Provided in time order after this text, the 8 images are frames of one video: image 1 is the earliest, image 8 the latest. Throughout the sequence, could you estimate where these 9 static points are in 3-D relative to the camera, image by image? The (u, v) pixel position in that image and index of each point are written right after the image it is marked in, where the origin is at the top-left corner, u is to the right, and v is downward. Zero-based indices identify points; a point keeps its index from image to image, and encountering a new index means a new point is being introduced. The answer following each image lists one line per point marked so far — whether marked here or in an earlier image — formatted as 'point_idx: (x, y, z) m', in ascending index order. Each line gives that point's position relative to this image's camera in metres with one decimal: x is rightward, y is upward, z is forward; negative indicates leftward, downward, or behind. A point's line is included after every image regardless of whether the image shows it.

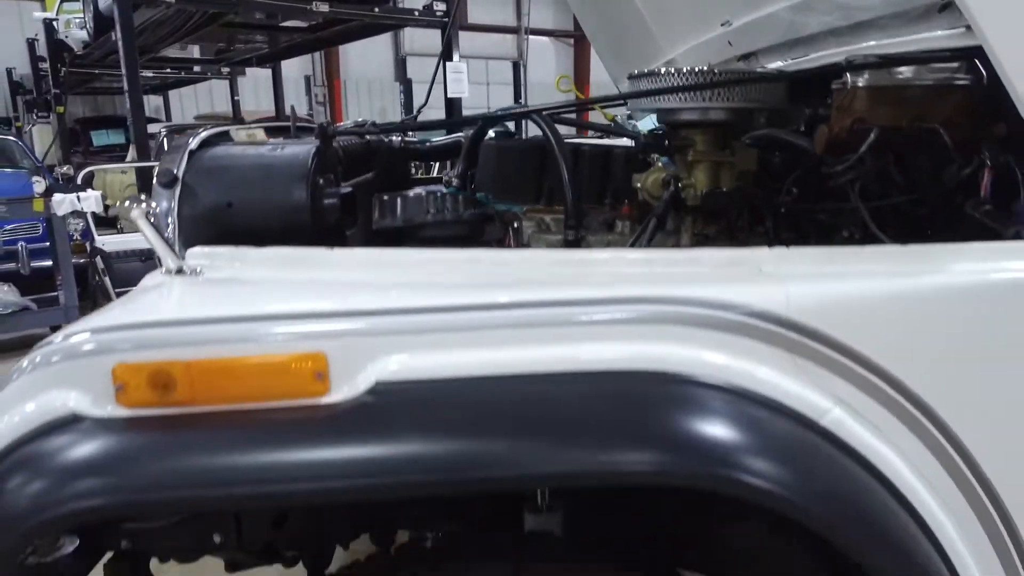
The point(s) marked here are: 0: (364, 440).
0: (-0.1, -0.1, +0.7) m
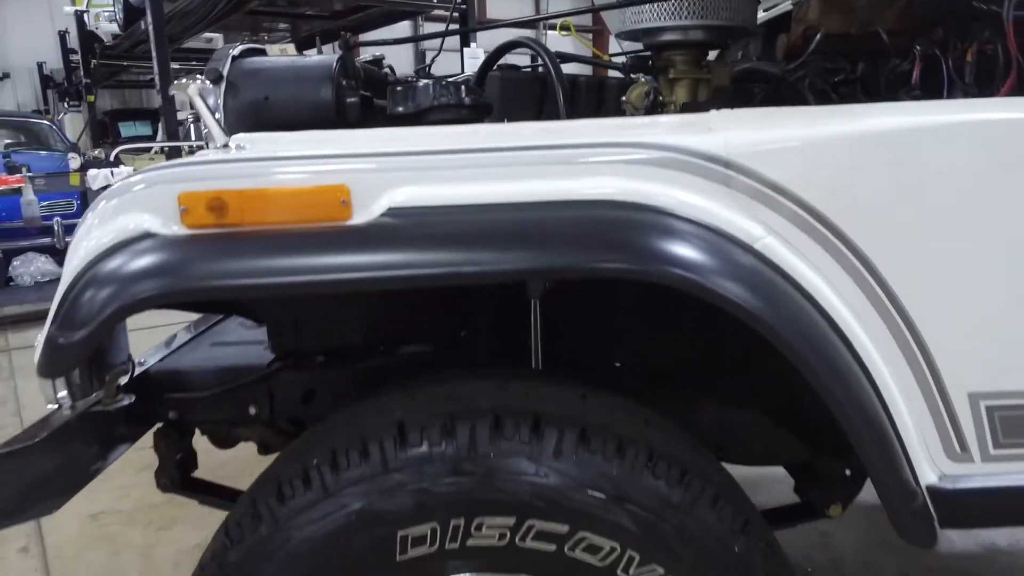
0: (-0.2, 0.0, +0.9) m
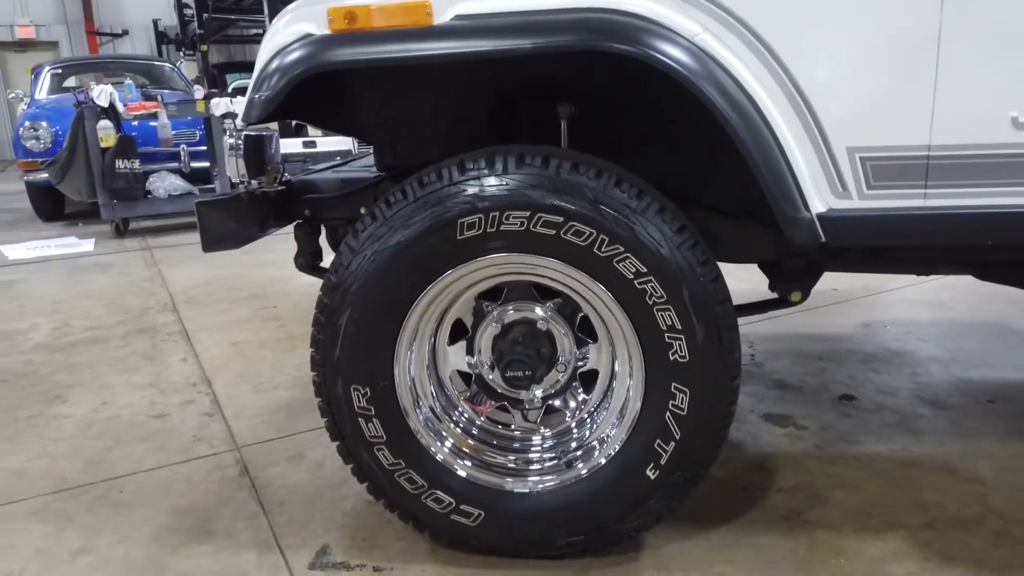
0: (-0.1, +0.5, +1.4) m
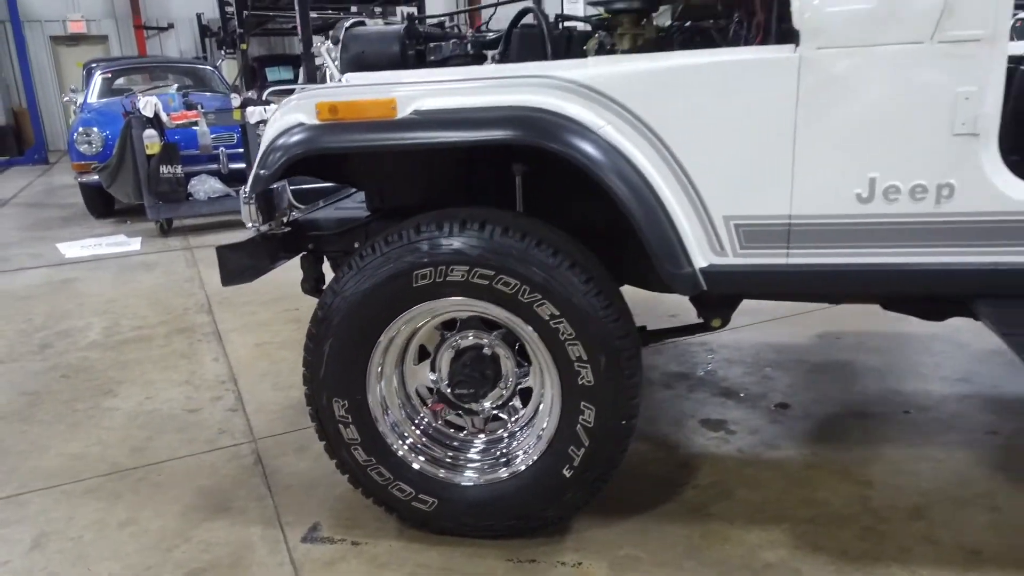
0: (-0.2, +0.4, +1.7) m
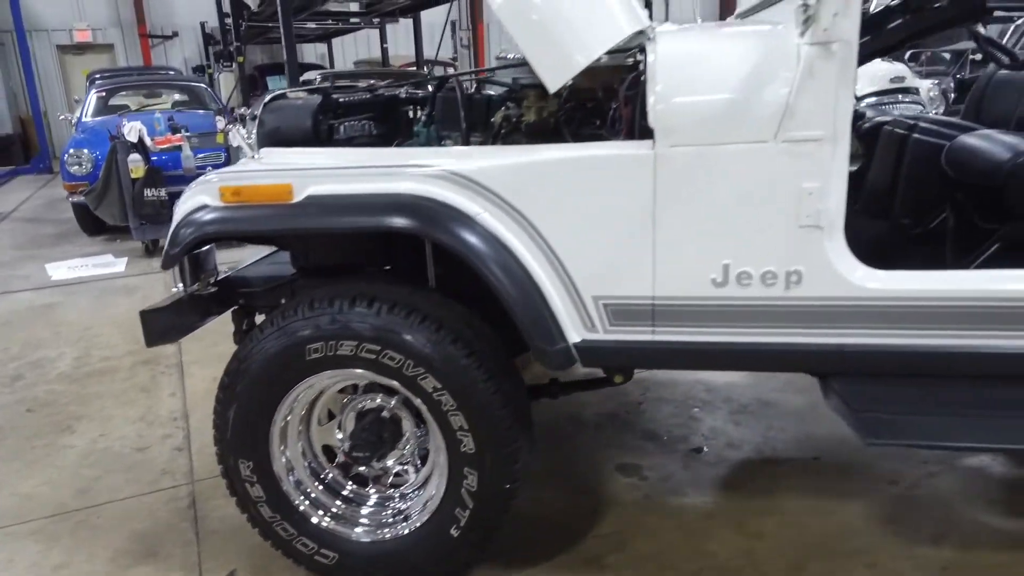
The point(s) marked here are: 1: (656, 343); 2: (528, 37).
0: (-0.5, +0.2, +1.9) m
1: (+0.4, -0.1, +1.8) m
2: (0.0, +0.6, +1.7) m
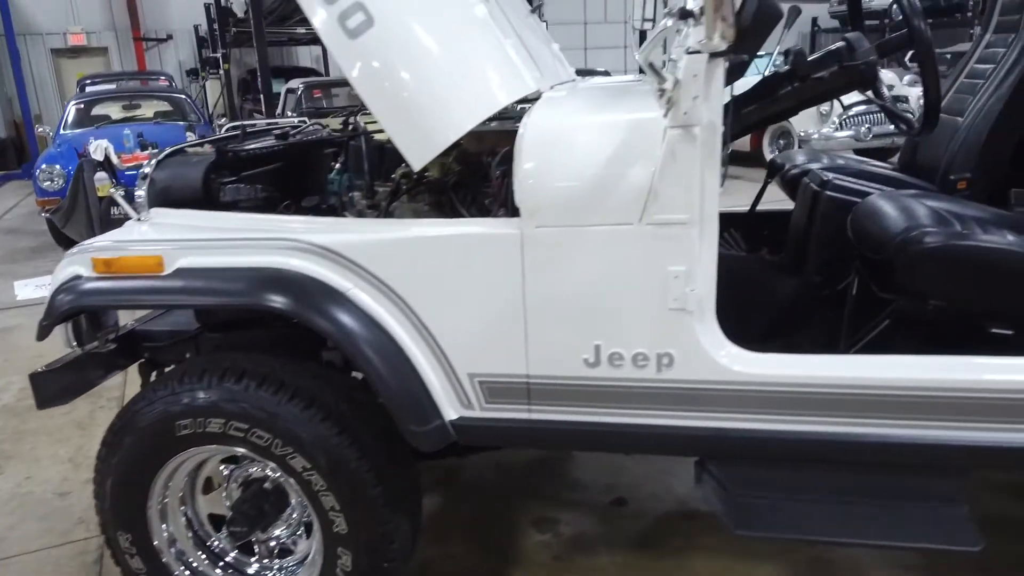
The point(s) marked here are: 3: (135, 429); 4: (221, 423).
0: (-0.8, 0.0, +1.8) m
1: (0.0, -0.3, +1.8) m
2: (-0.3, +0.4, +1.7) m
3: (-1.0, -0.4, +1.9) m
4: (-0.7, -0.3, +1.8) m
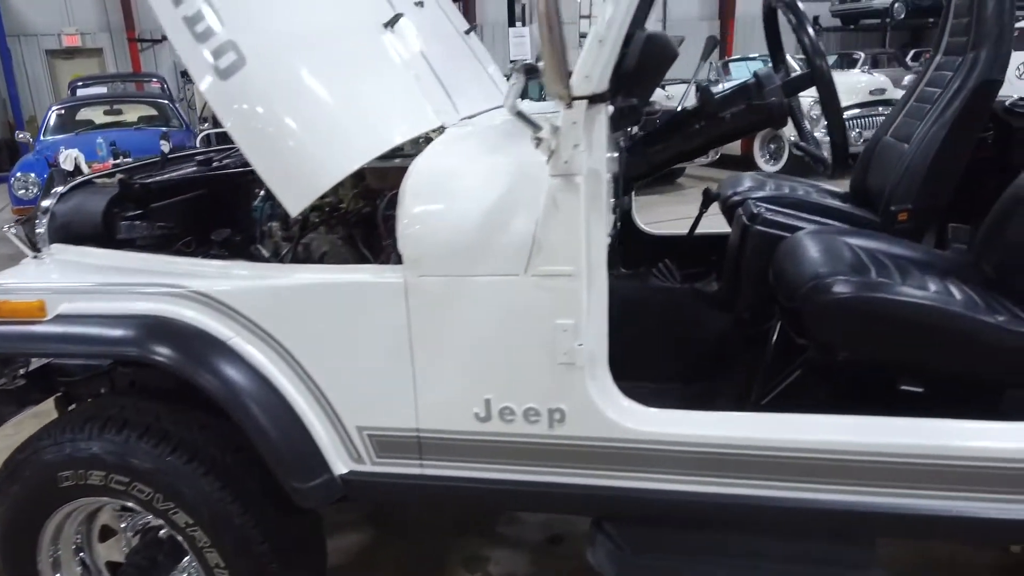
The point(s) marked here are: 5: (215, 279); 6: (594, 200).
0: (-1.1, -0.1, +1.7) m
1: (-0.2, -0.4, +1.7) m
2: (-0.5, +0.3, +1.6) m
3: (-1.2, -0.5, +1.8) m
4: (-1.0, -0.4, +1.7) m
5: (-0.7, 0.0, +1.7) m
6: (+0.2, +0.2, +1.5) m
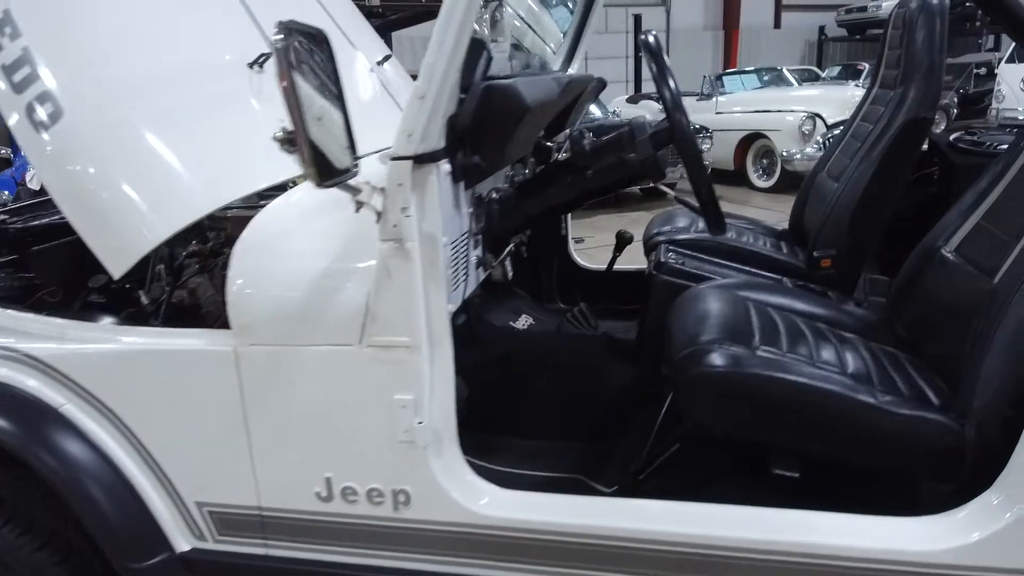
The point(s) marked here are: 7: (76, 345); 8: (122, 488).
0: (-1.4, -0.2, +1.6) m
1: (-0.5, -0.6, +1.6) m
2: (-0.8, +0.2, +1.5) m
3: (-1.5, -0.6, +1.7) m
4: (-1.3, -0.6, +1.6) m
5: (-1.0, -0.1, +1.6) m
6: (-0.2, 0.0, +1.3) m
7: (-0.9, -0.1, +1.6) m
8: (-0.9, -0.4, +1.6) m
